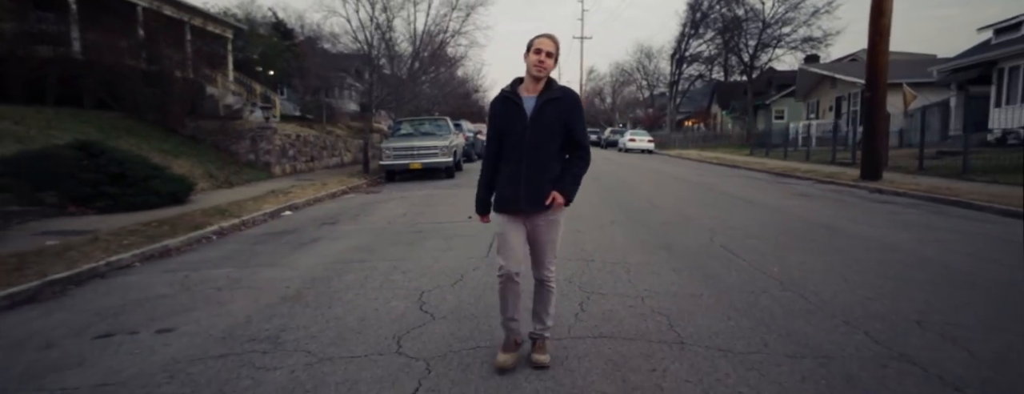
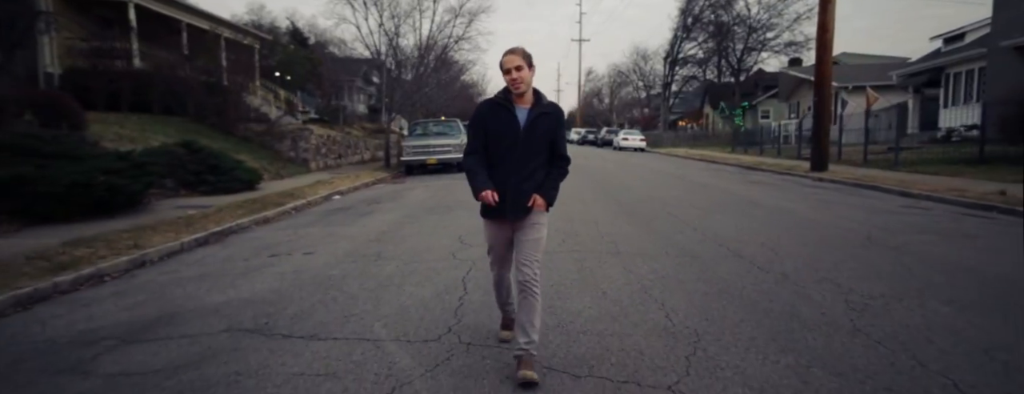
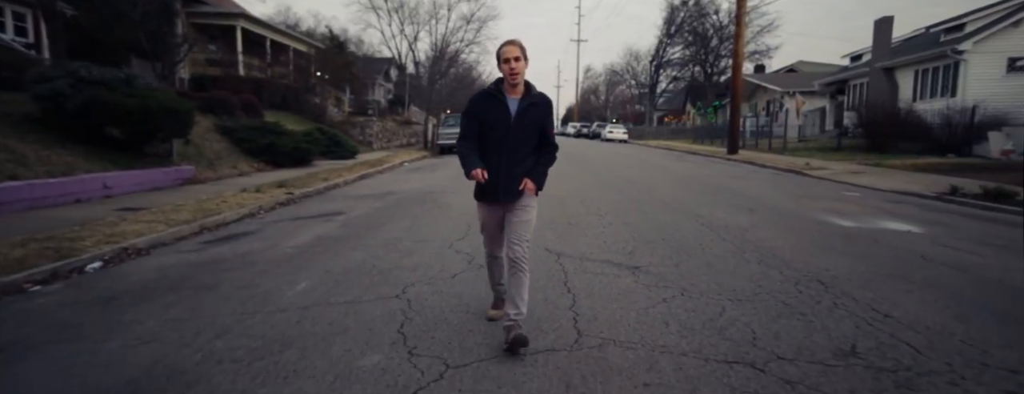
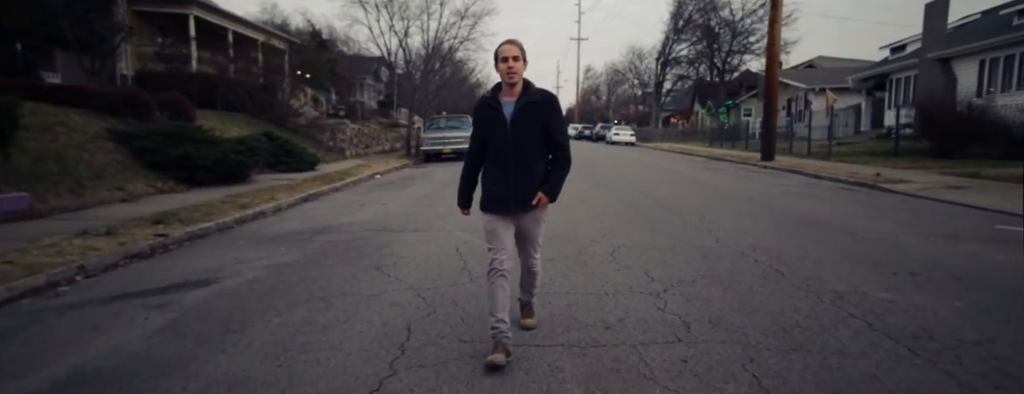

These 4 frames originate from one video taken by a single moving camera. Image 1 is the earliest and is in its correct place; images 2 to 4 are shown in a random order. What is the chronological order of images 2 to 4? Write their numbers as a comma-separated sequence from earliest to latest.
2, 4, 3
